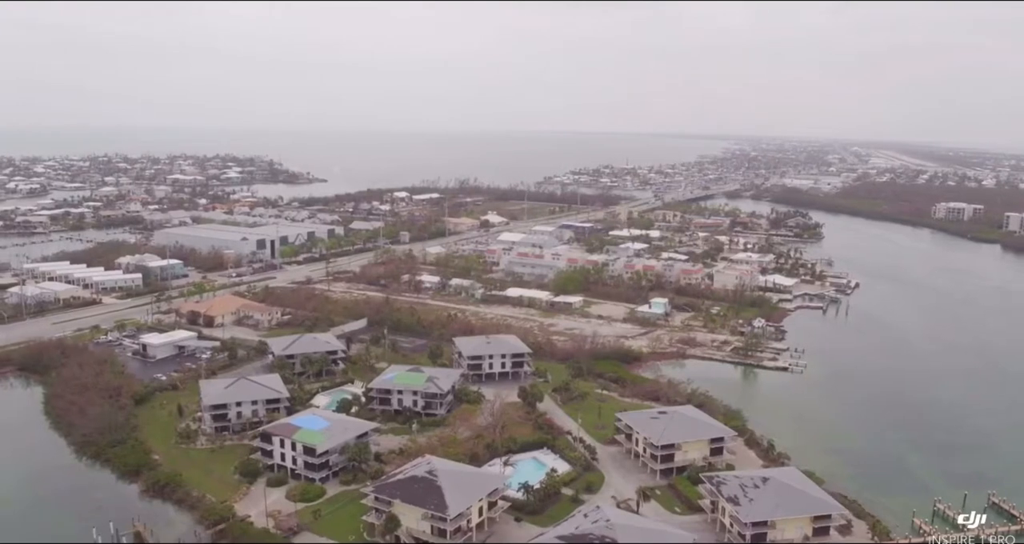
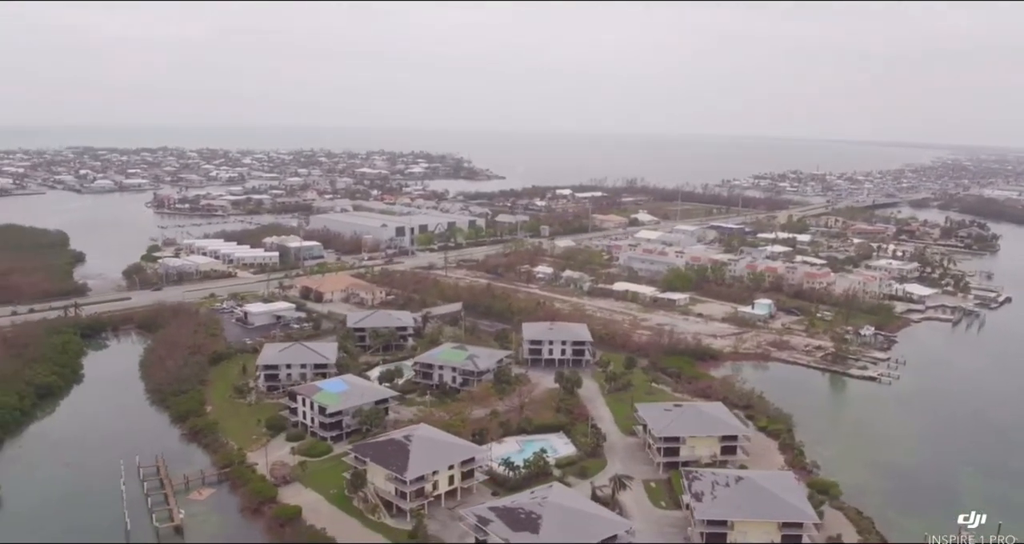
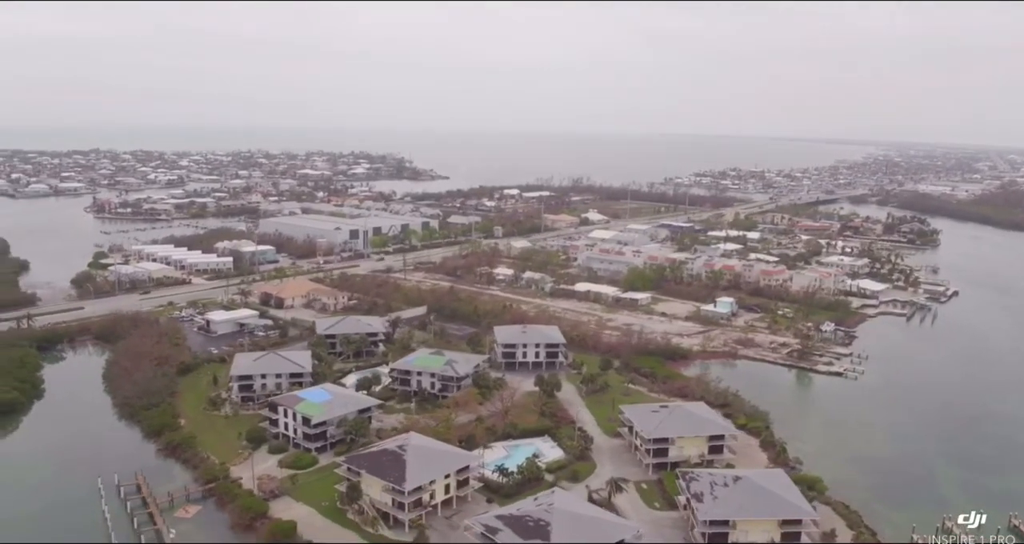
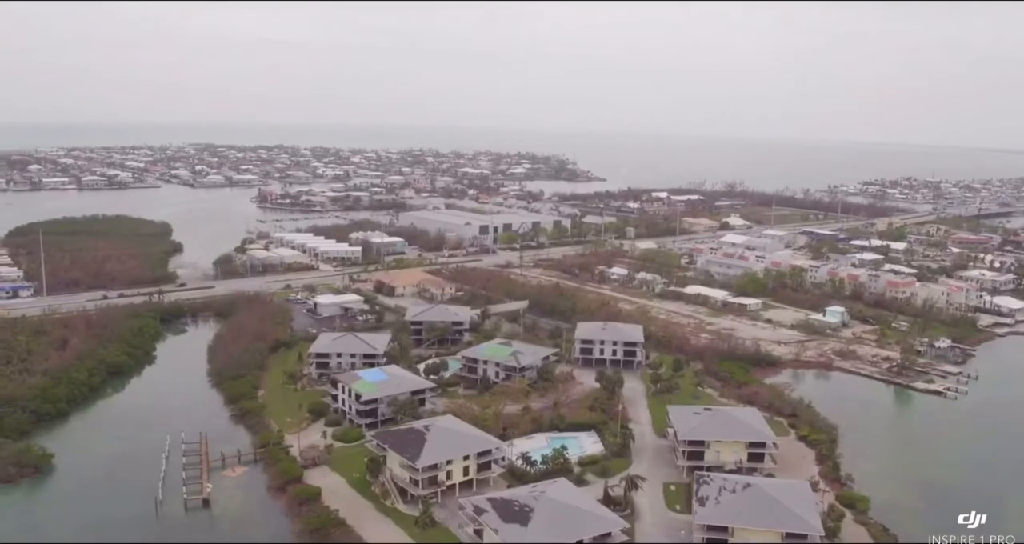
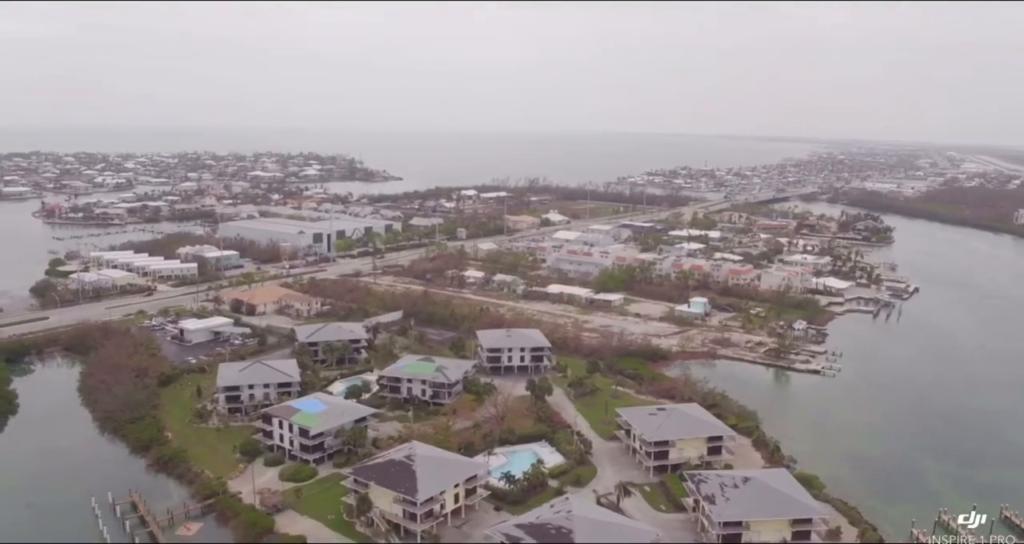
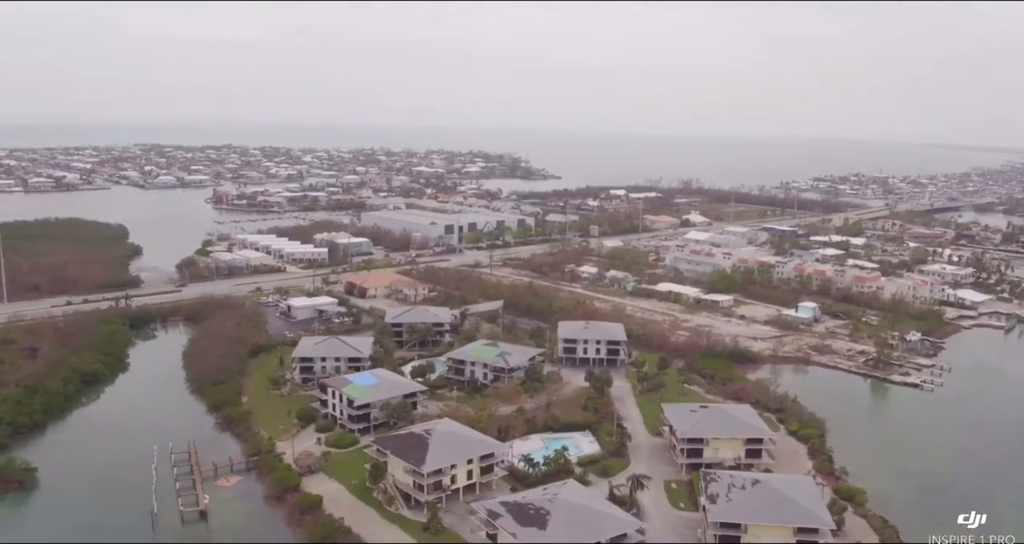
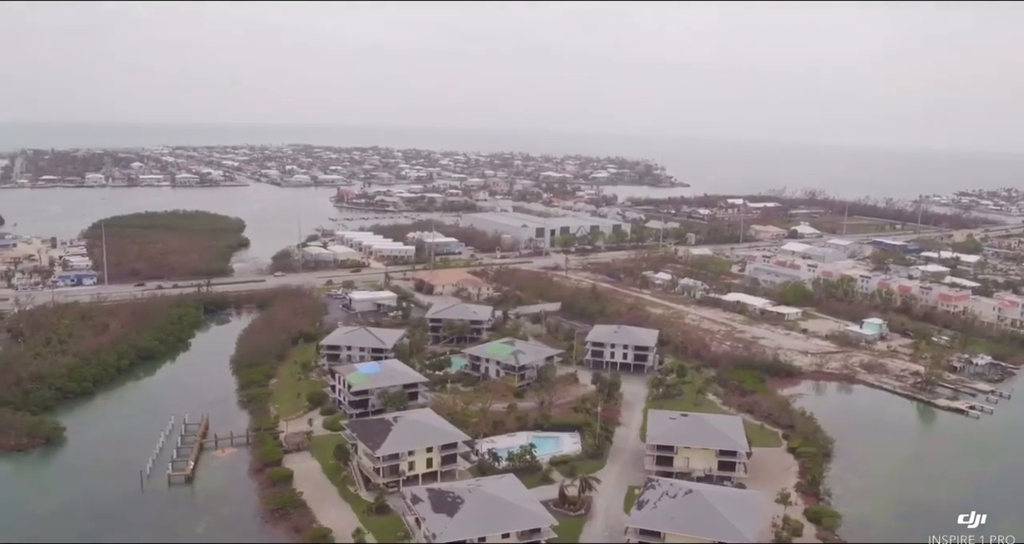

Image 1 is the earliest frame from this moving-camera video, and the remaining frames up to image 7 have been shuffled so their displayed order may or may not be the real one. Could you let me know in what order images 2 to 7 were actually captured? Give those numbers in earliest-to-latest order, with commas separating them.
5, 3, 2, 6, 4, 7
